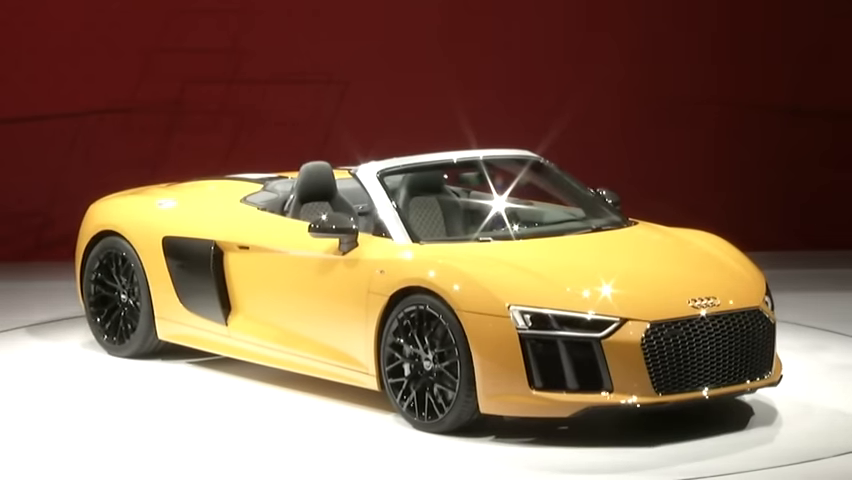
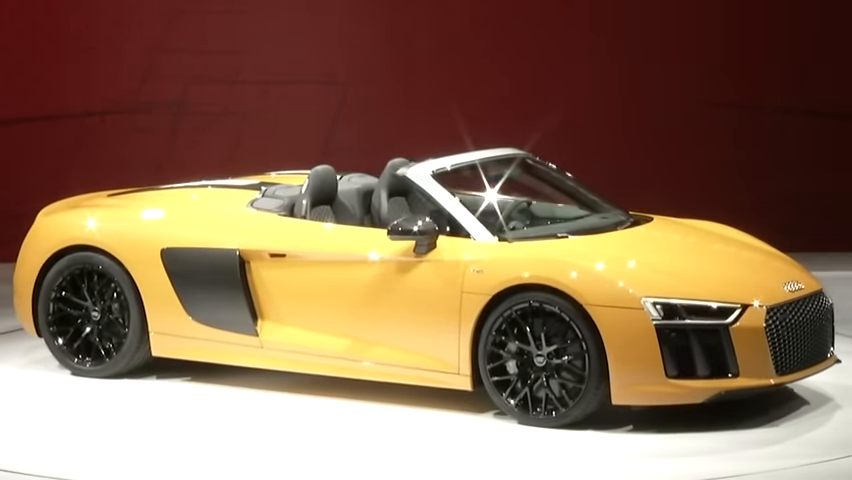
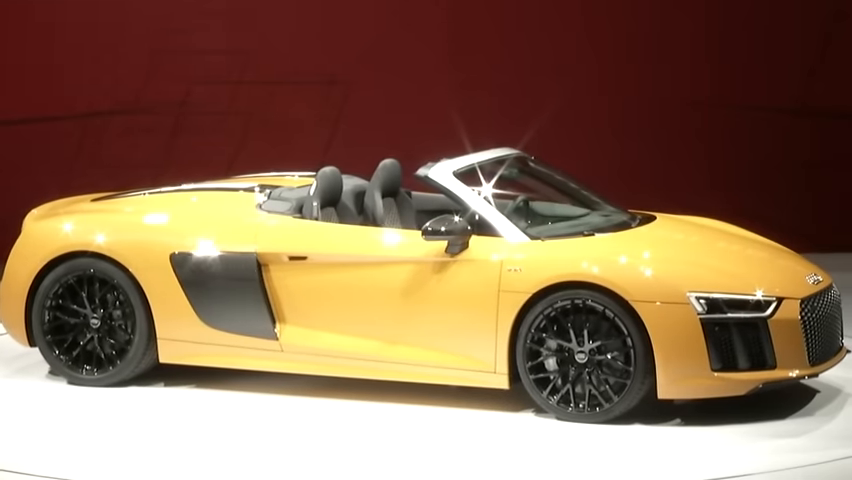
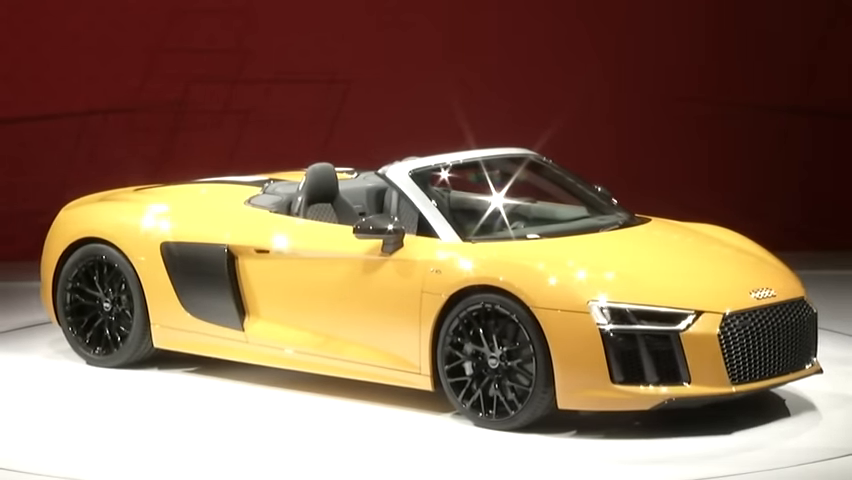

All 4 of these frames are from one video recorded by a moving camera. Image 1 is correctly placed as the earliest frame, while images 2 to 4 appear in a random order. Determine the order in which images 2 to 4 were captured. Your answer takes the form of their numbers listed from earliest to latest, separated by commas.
4, 2, 3
